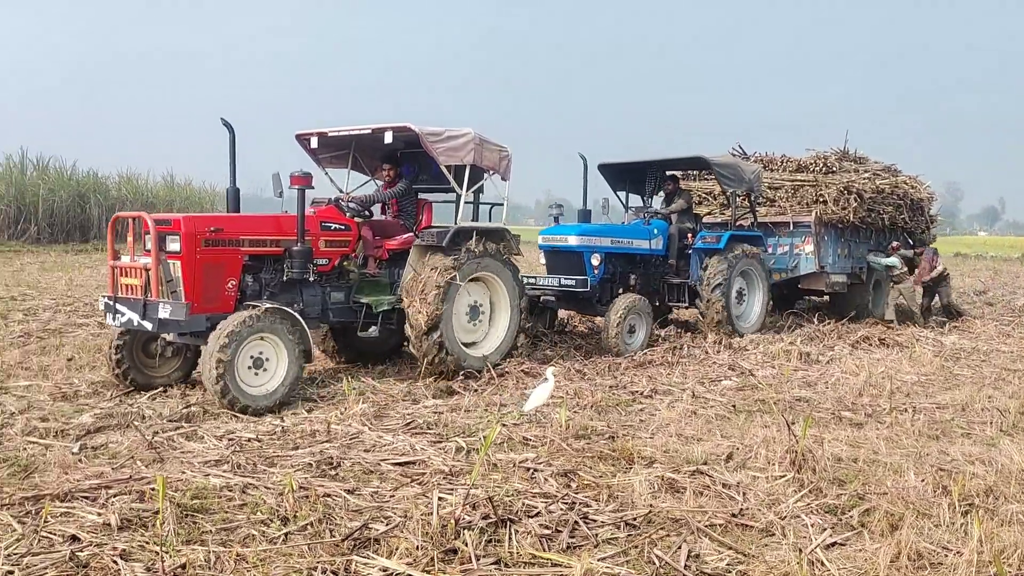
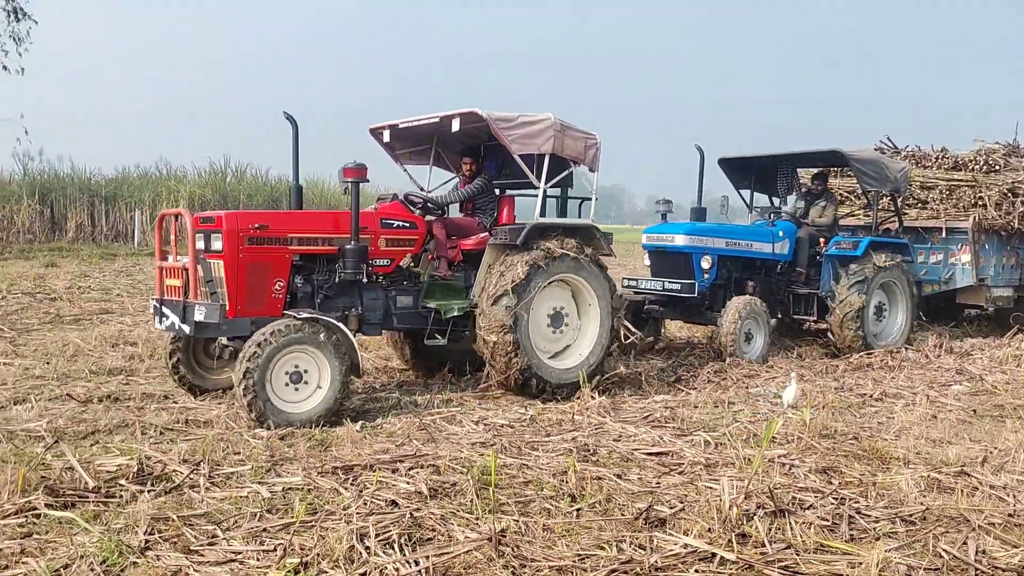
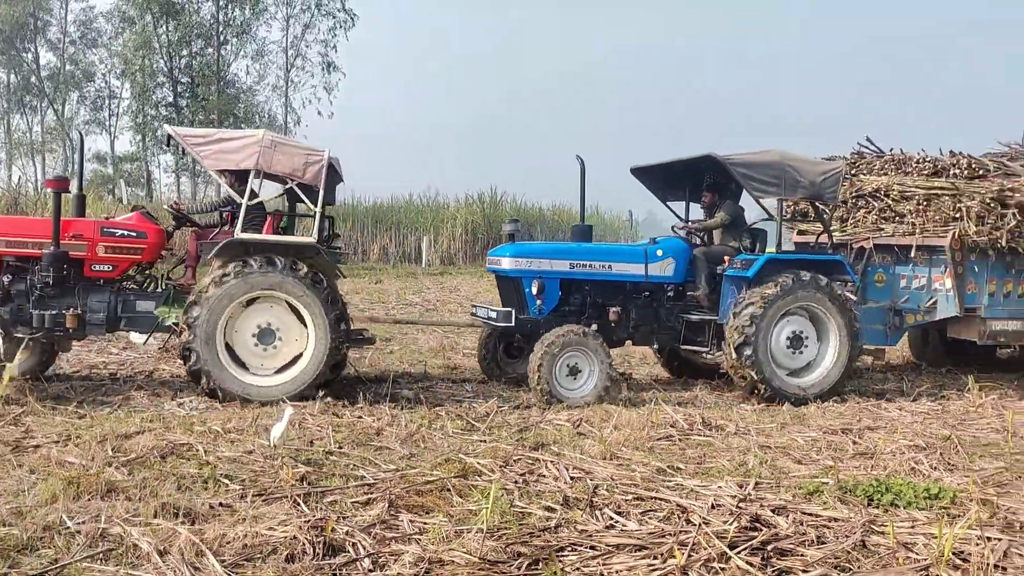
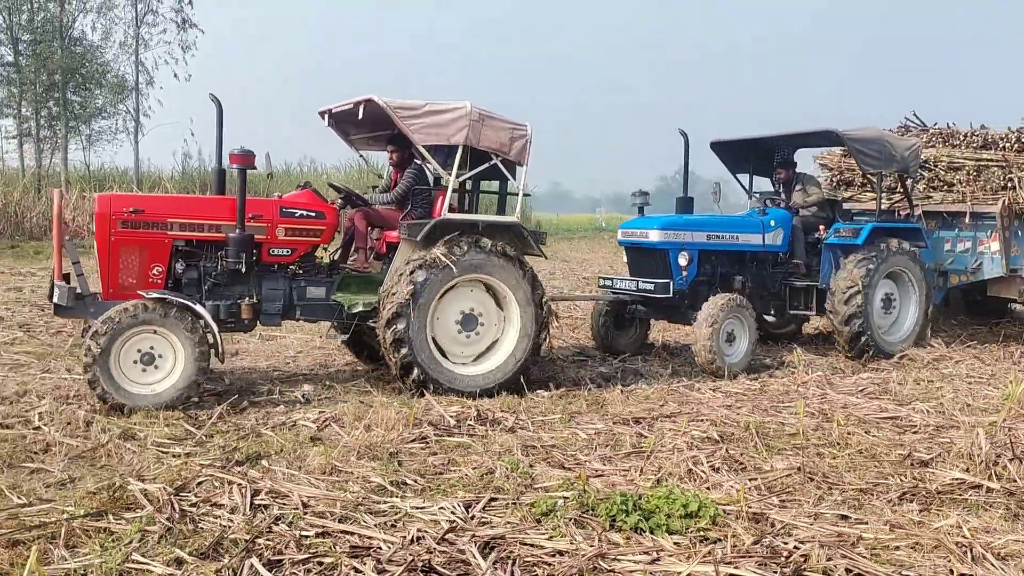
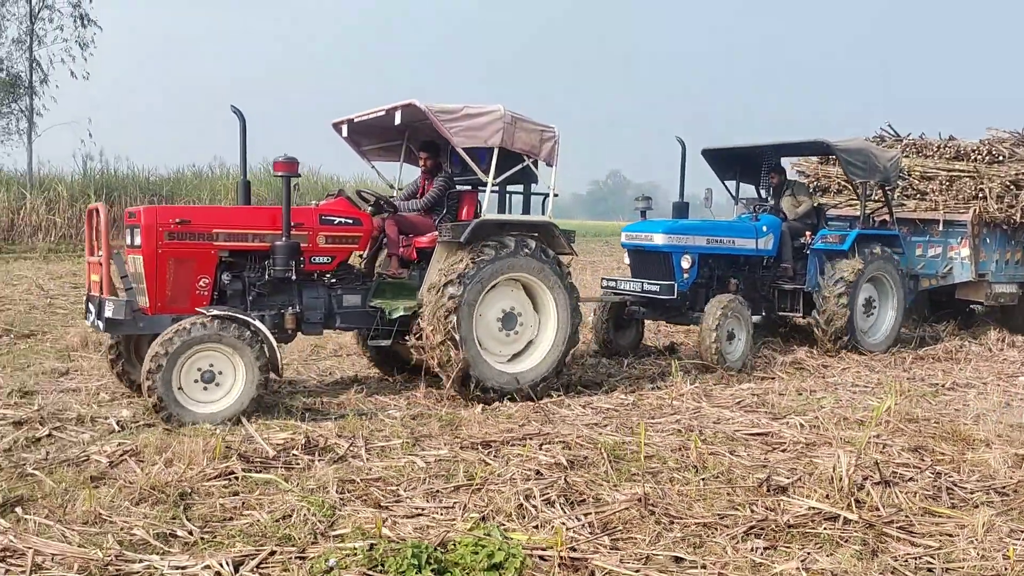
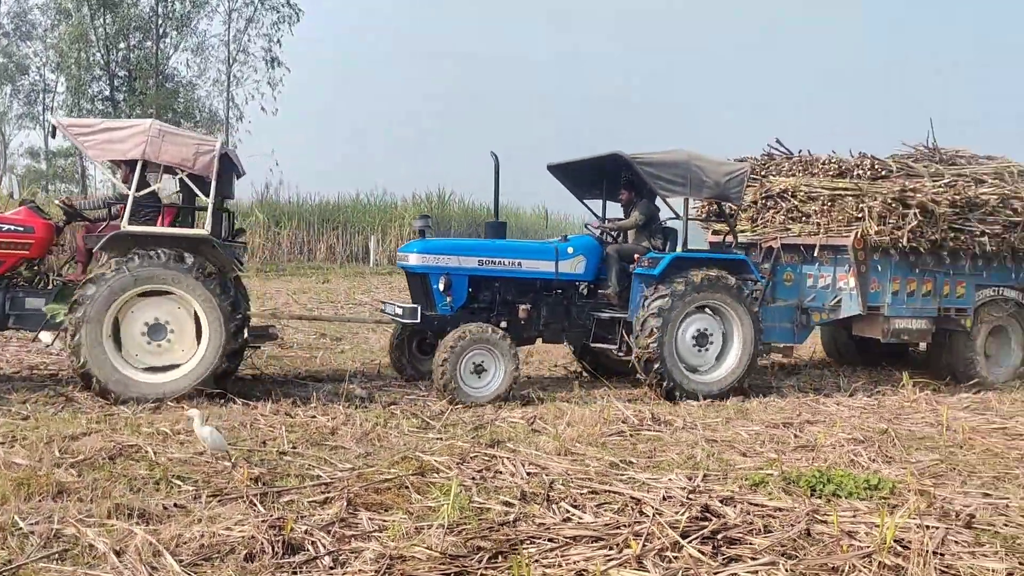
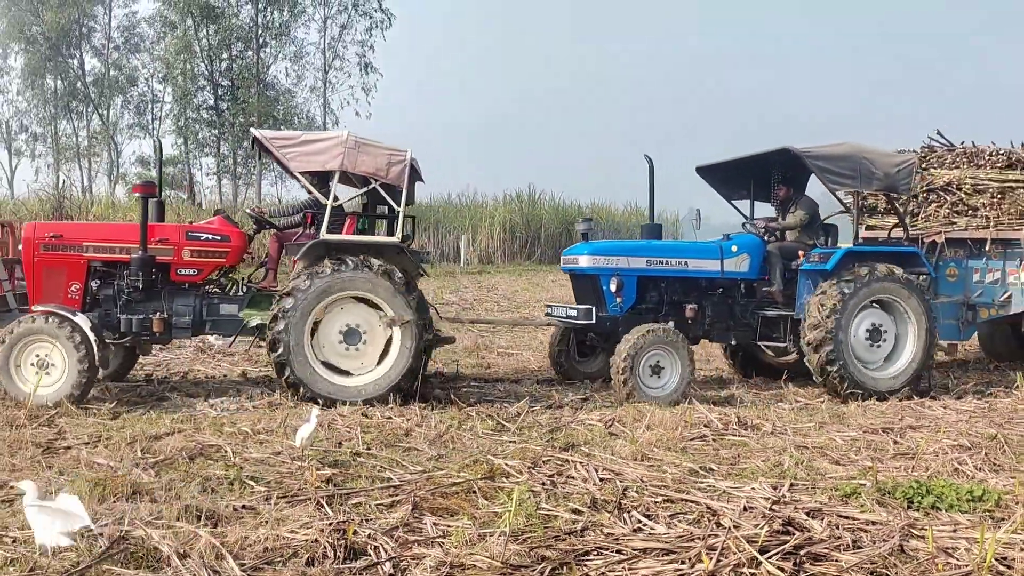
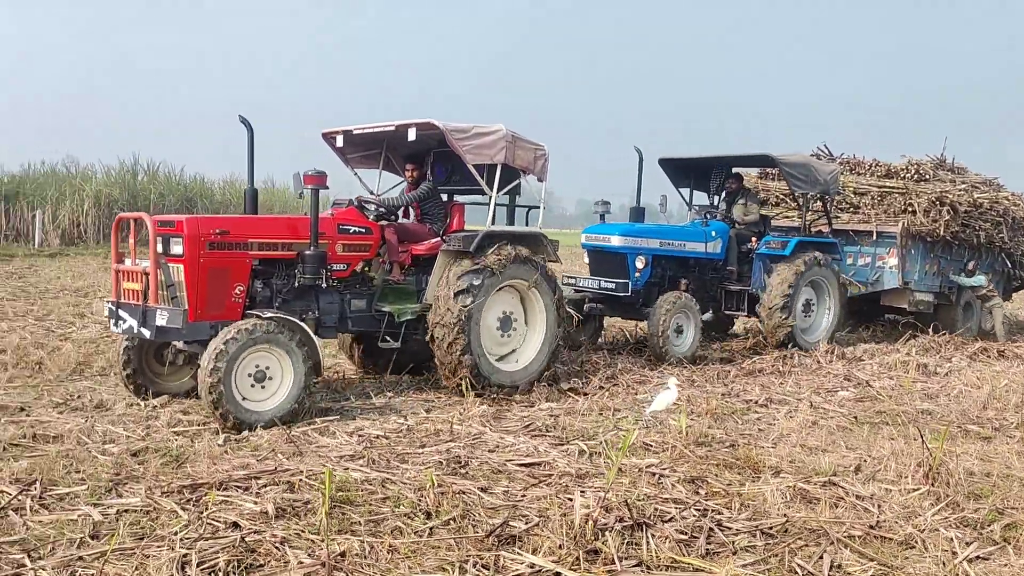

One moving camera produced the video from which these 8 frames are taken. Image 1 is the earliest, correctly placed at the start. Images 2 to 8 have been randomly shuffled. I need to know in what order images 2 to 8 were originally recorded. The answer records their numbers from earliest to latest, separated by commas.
8, 2, 5, 4, 7, 3, 6
